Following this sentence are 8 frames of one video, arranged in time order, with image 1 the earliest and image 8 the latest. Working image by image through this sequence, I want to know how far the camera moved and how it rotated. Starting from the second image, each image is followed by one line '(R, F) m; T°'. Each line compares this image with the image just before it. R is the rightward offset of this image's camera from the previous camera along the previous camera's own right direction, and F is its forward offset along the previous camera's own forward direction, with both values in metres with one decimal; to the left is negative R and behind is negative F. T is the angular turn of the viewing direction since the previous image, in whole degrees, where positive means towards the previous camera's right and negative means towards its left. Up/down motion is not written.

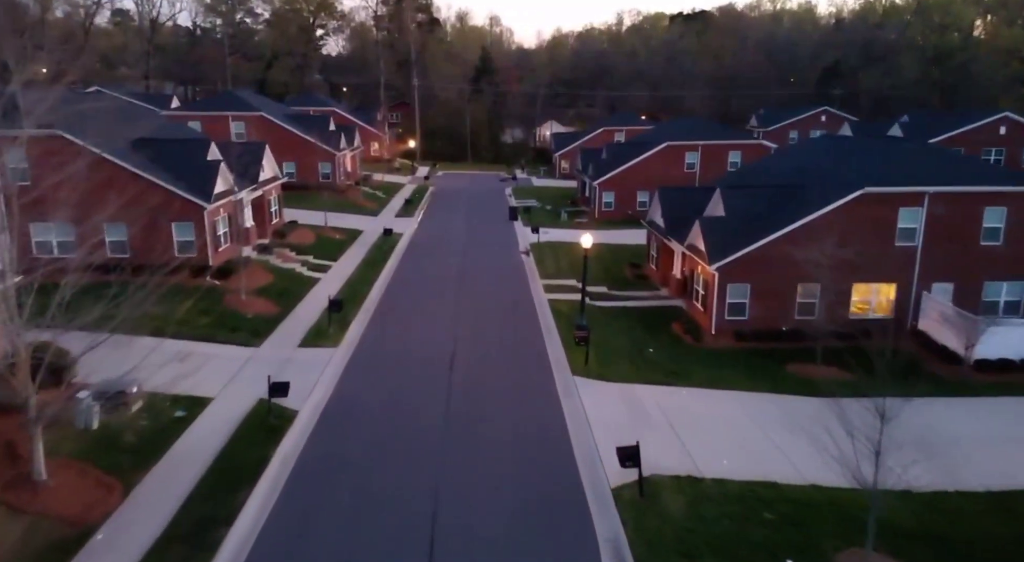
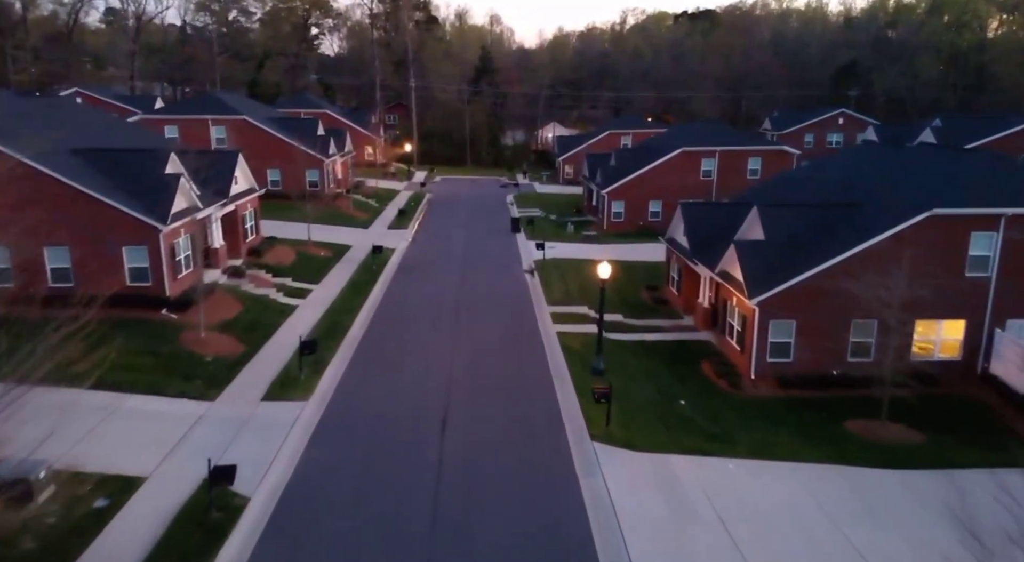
(-0.1, +3.3) m; 0°
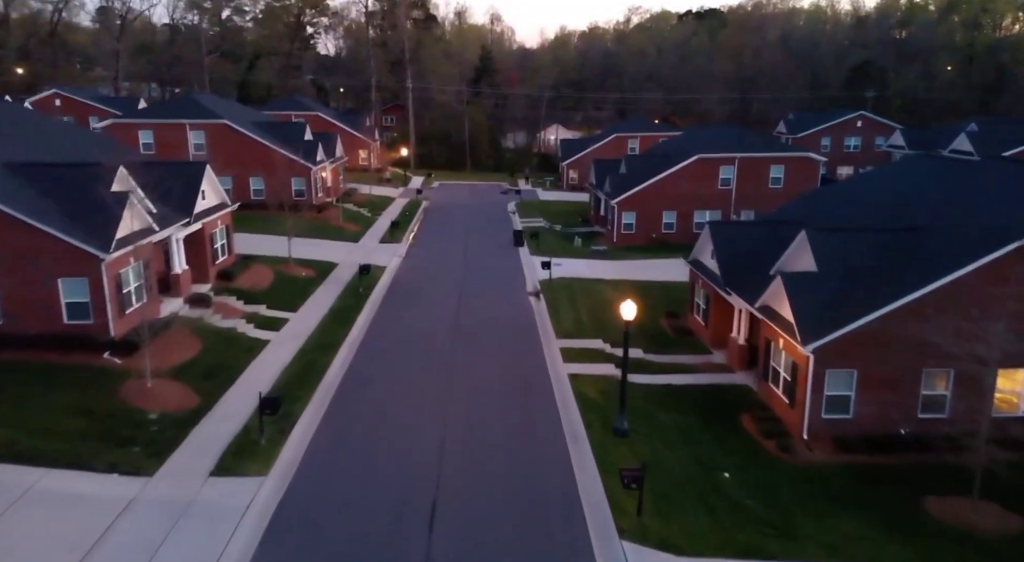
(-0.1, +3.1) m; 0°
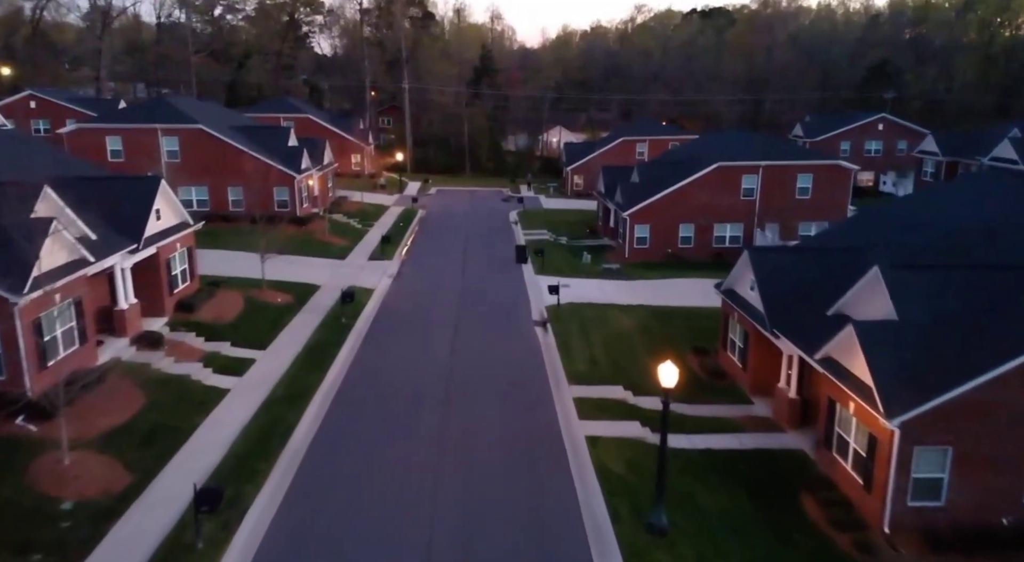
(-0.1, +3.3) m; 0°
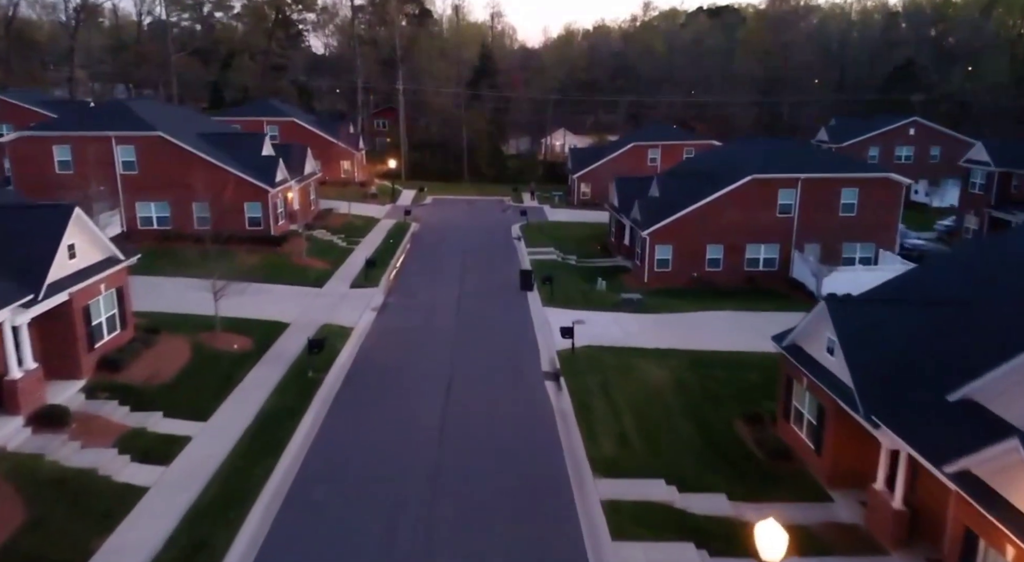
(-0.2, +4.3) m; 0°
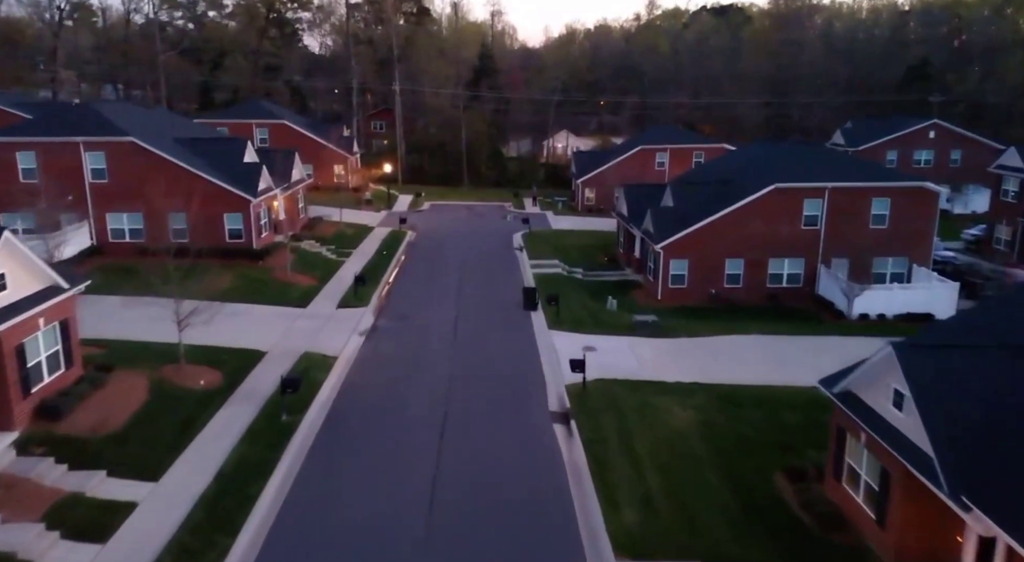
(-0.1, +2.4) m; 0°
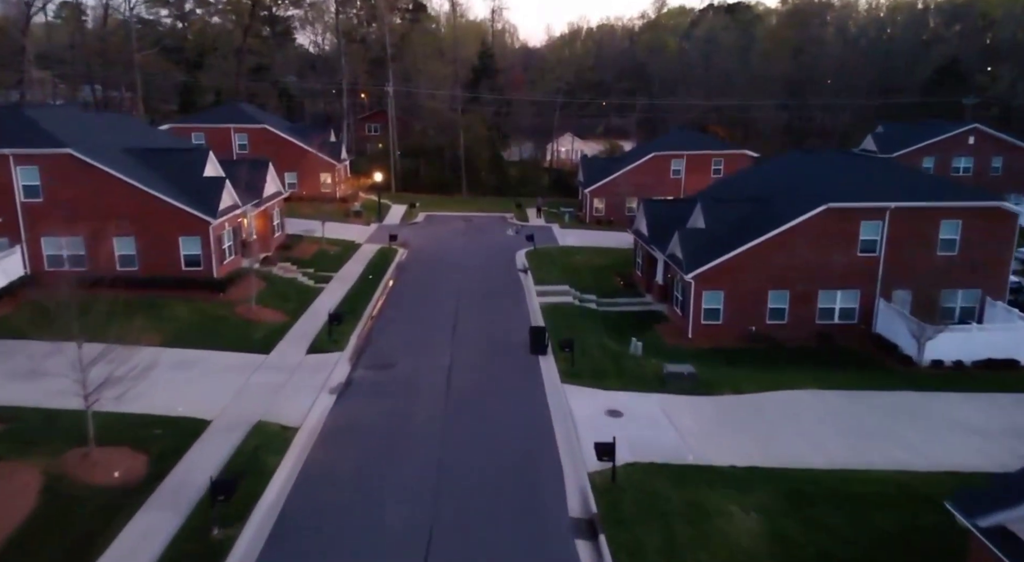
(-0.1, +4.2) m; 0°
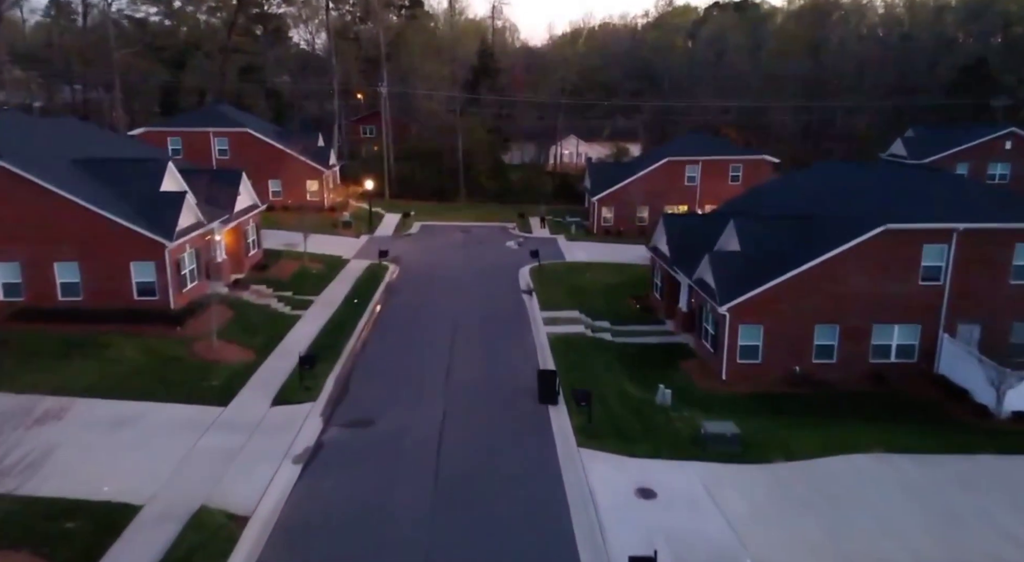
(-0.1, +3.4) m; 0°
